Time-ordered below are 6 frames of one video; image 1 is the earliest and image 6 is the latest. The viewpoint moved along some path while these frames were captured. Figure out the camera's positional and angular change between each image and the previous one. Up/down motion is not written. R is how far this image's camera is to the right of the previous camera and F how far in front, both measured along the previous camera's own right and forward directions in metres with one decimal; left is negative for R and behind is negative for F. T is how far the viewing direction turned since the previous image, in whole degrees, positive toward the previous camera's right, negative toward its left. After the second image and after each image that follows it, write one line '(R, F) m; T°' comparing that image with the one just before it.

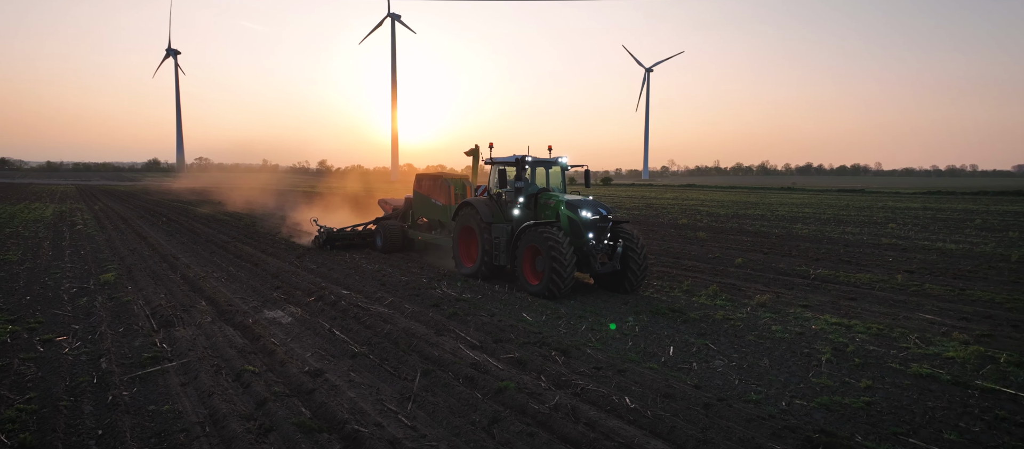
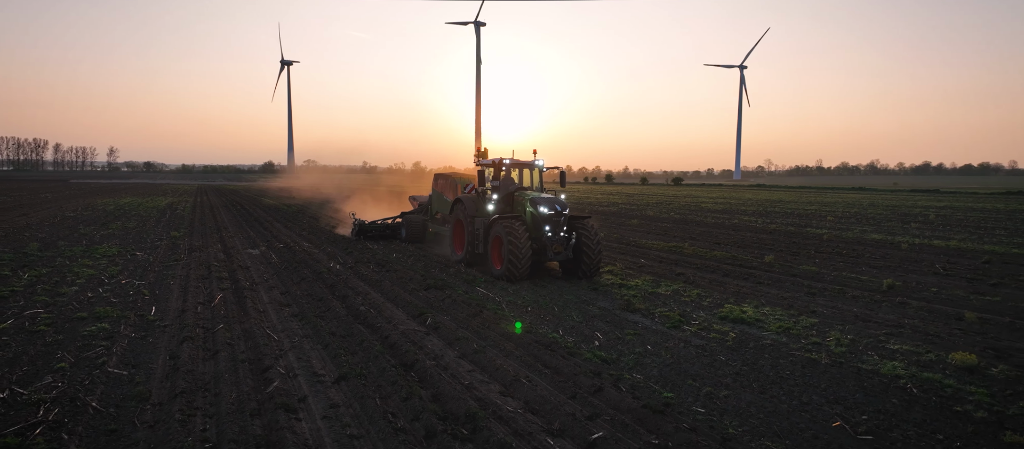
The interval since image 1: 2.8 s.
(+5.3, -5.1) m; -8°
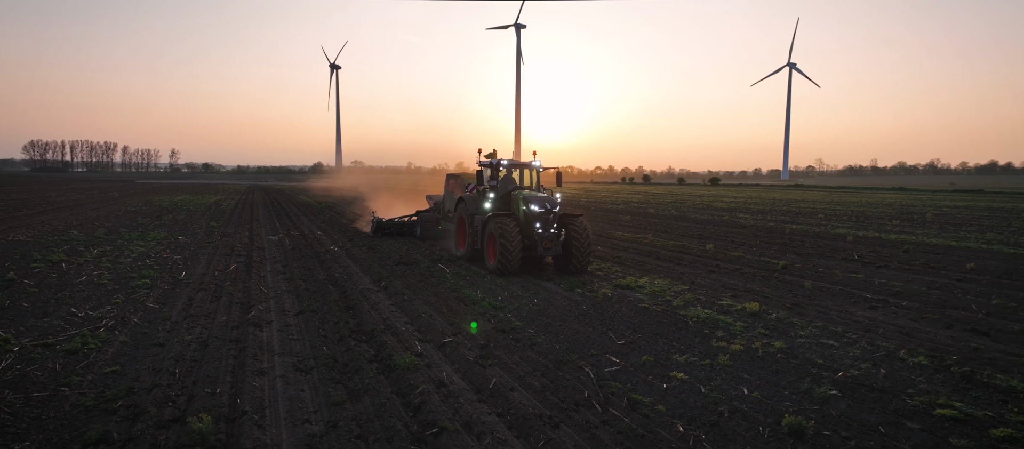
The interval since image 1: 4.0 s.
(+1.8, -2.1) m; -4°
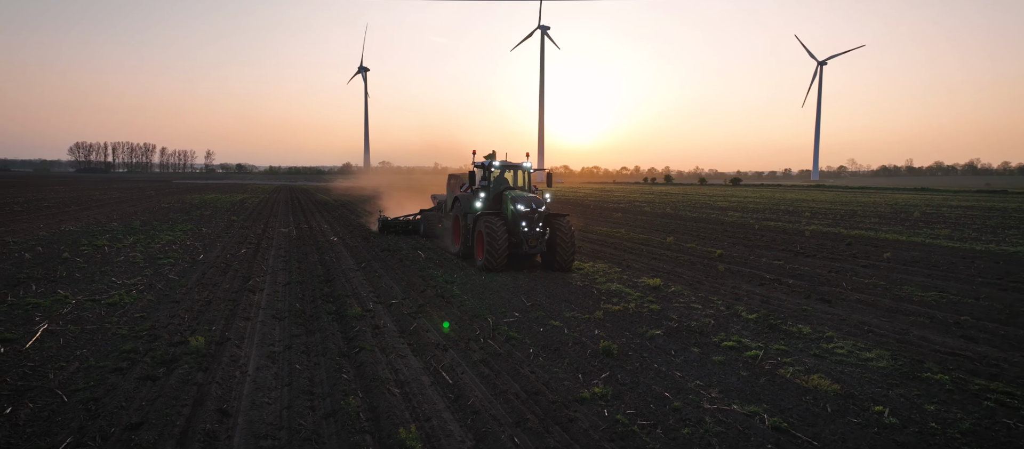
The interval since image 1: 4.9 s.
(+1.3, -1.6) m; -2°
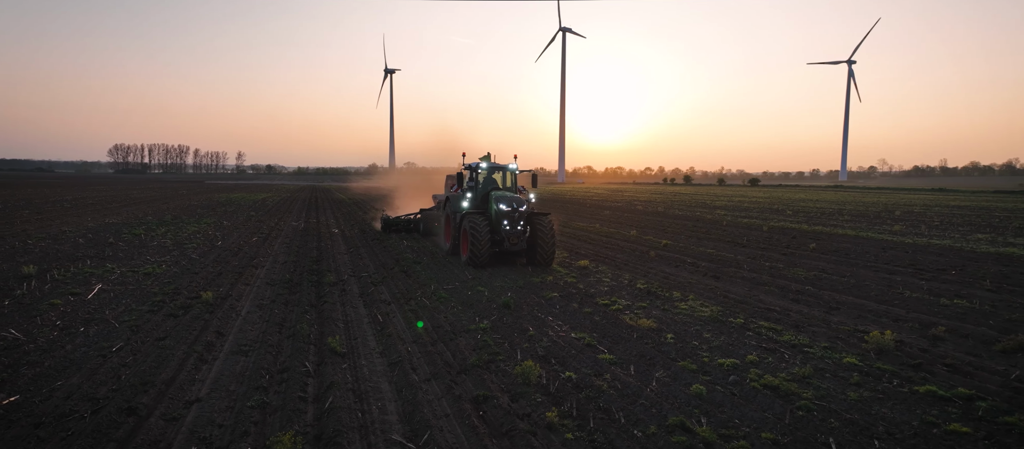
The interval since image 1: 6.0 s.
(+1.3, -1.8) m; -2°
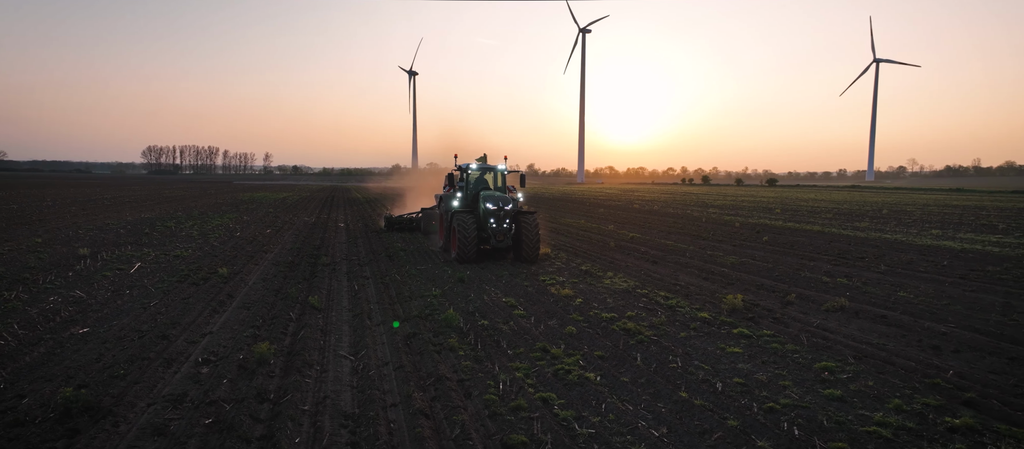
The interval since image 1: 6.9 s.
(+1.0, -1.6) m; -2°
